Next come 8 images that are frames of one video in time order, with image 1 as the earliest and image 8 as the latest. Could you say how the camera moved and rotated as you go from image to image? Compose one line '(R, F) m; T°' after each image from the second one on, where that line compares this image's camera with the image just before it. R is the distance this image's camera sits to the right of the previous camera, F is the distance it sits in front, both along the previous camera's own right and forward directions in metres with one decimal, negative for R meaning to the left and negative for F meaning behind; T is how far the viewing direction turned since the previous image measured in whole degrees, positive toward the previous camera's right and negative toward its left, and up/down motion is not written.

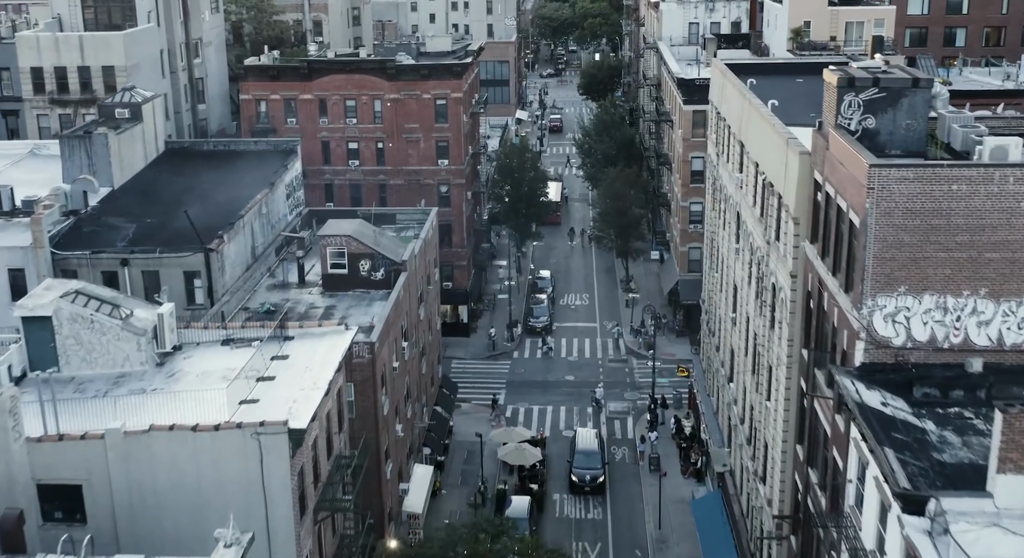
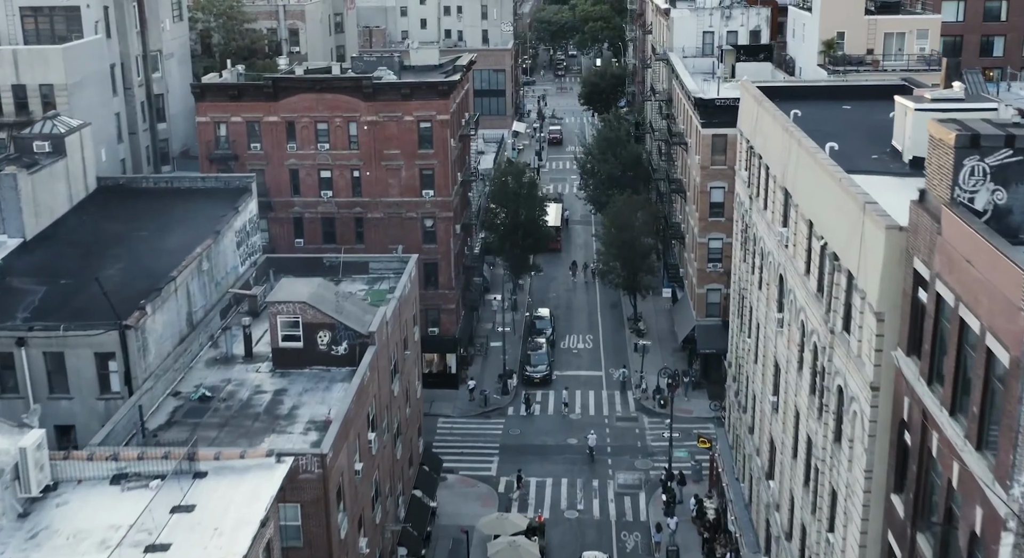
(+0.3, +8.7) m; 0°
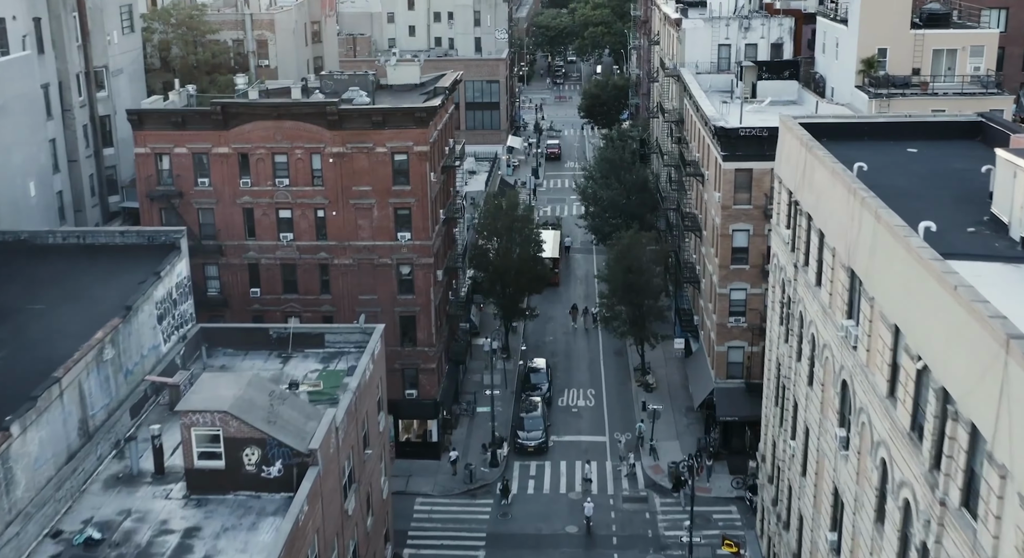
(+0.5, +8.9) m; 0°
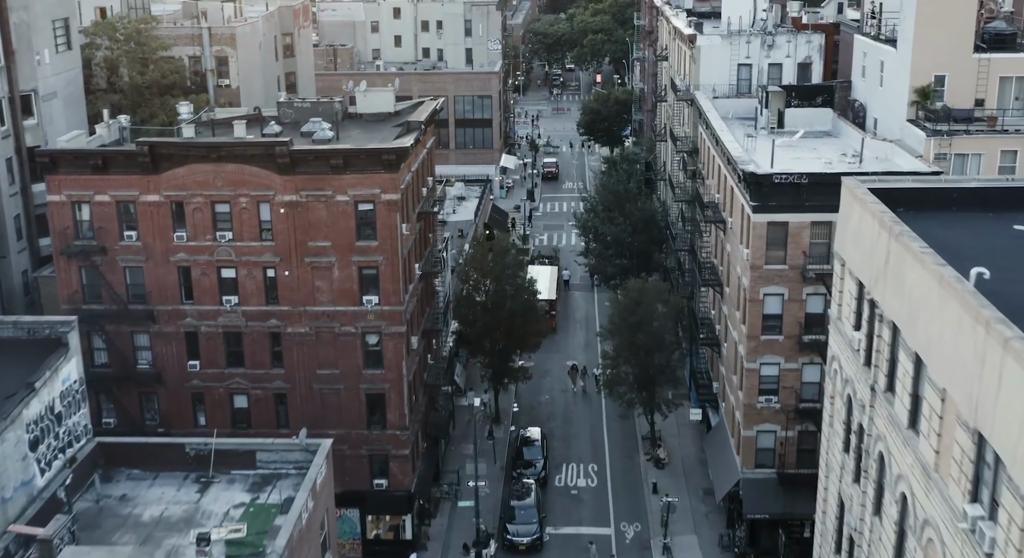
(+0.4, +8.9) m; 0°
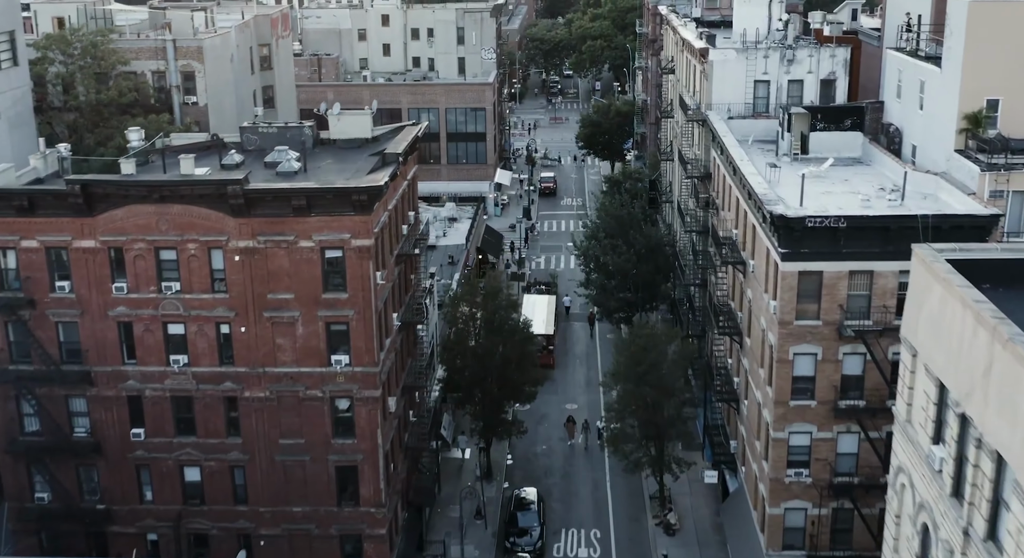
(+0.3, +6.1) m; 0°
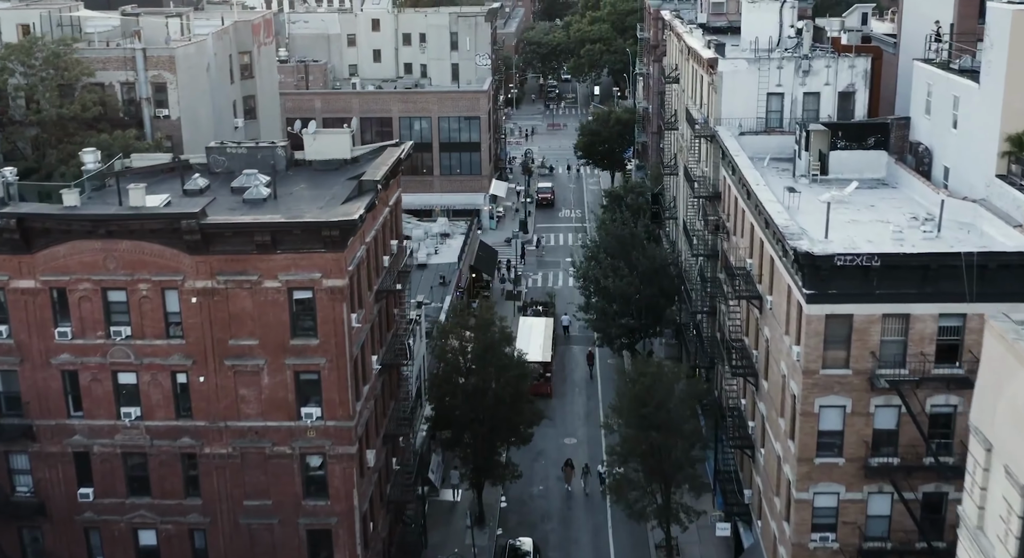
(+0.2, +4.3) m; 0°
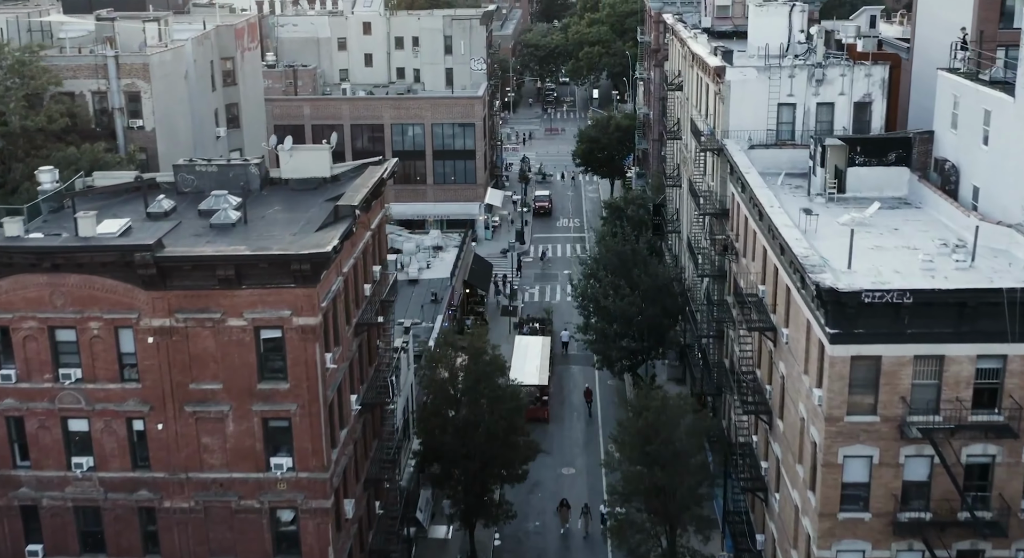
(+0.2, +3.4) m; 0°
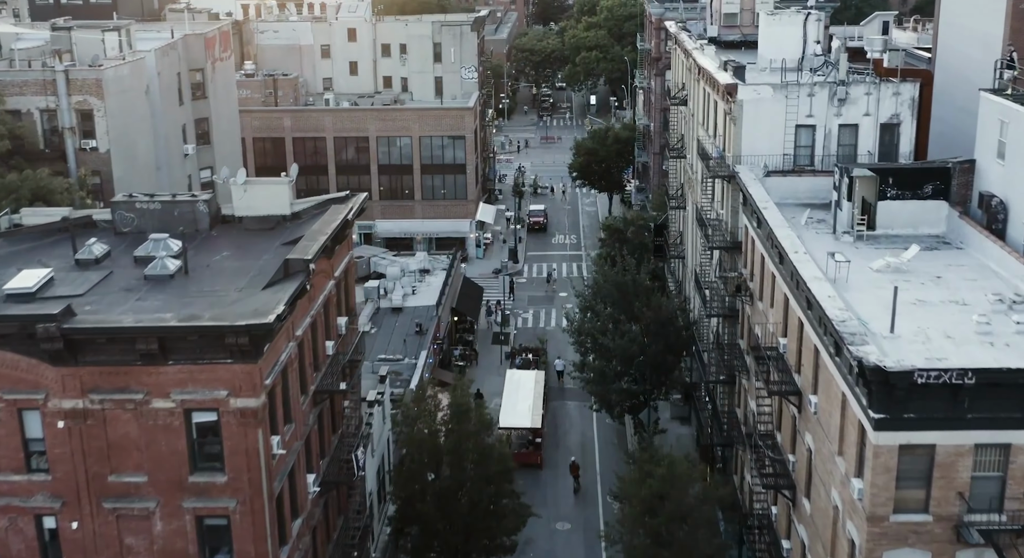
(+0.4, +5.1) m; 0°
